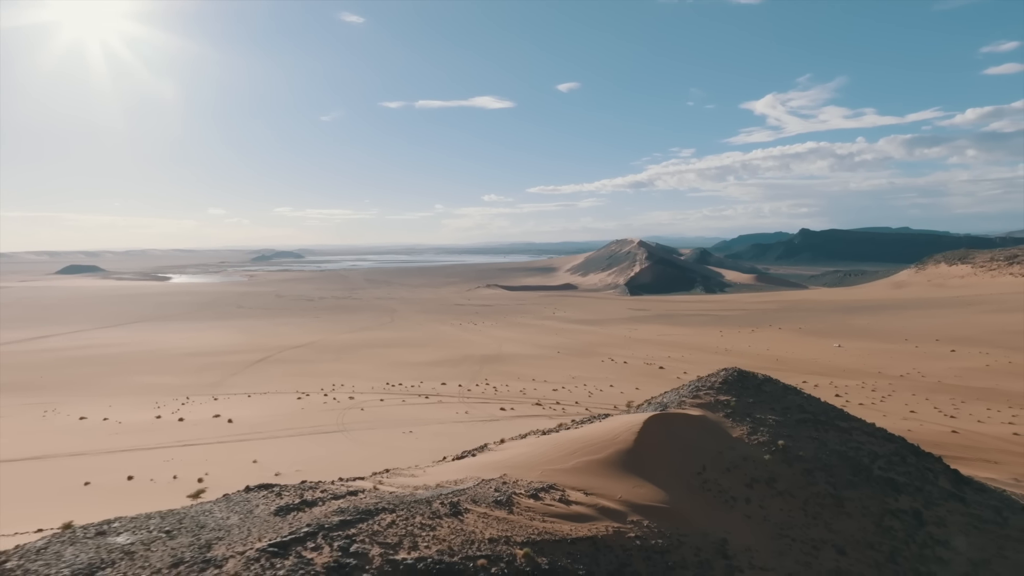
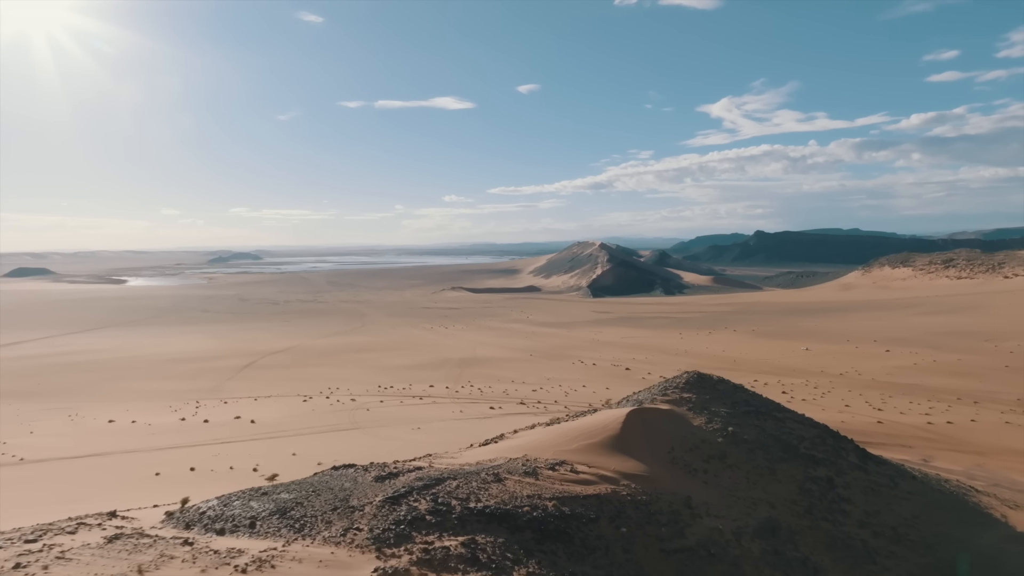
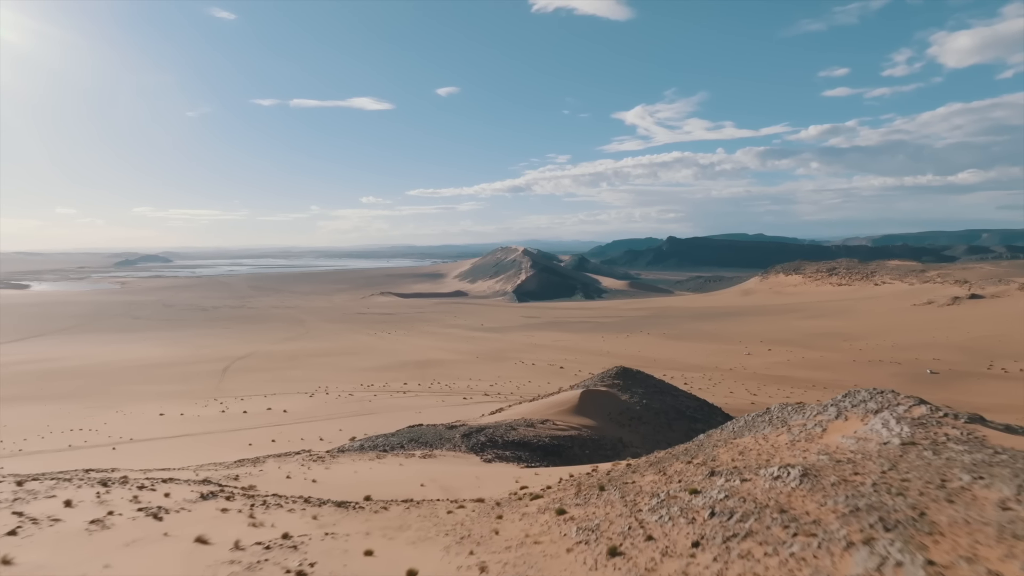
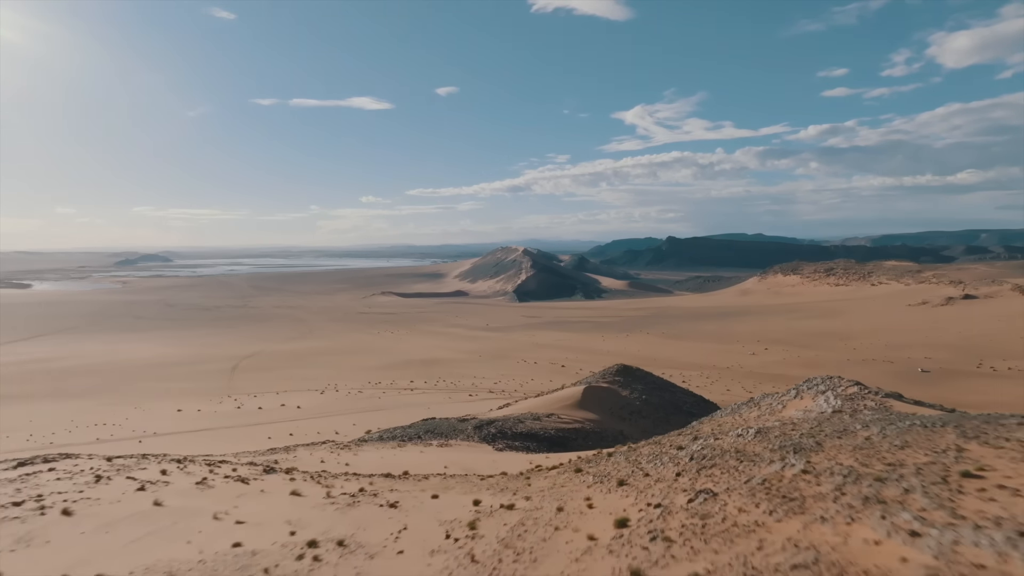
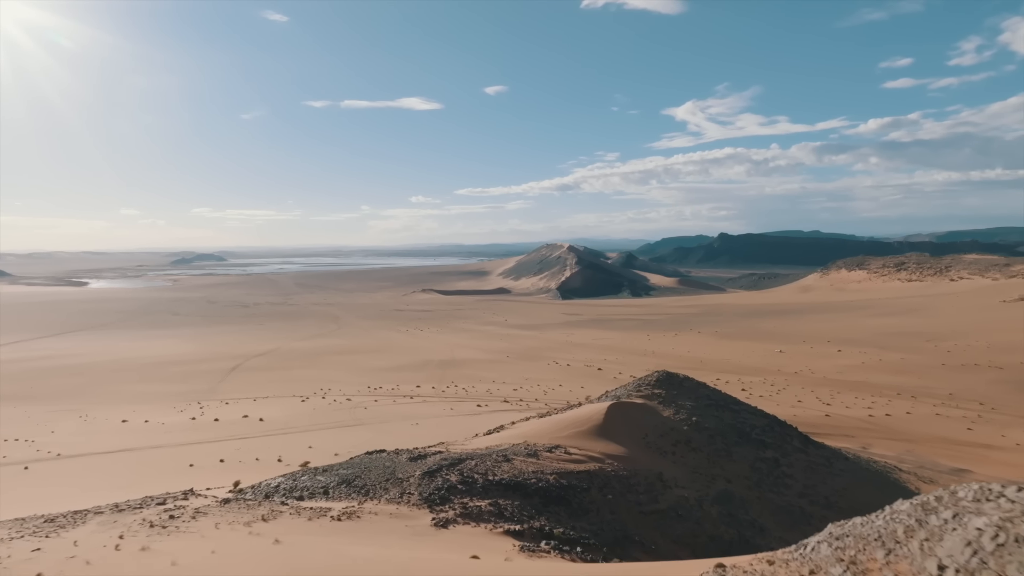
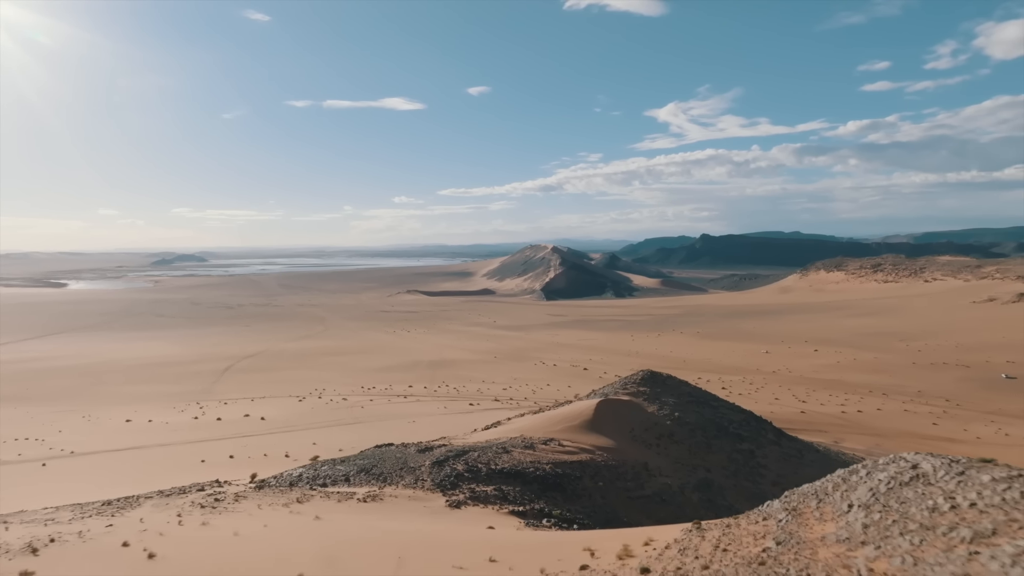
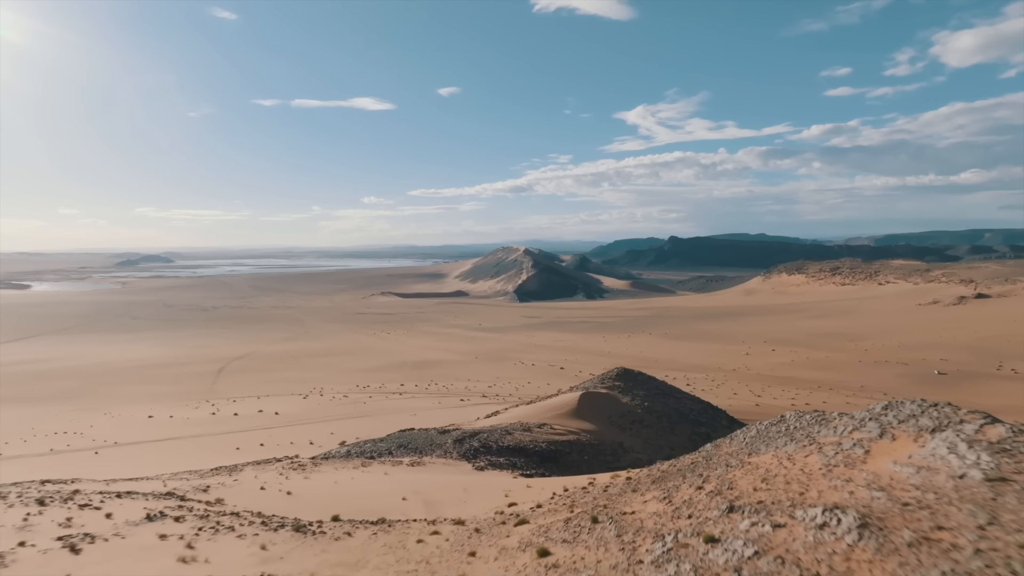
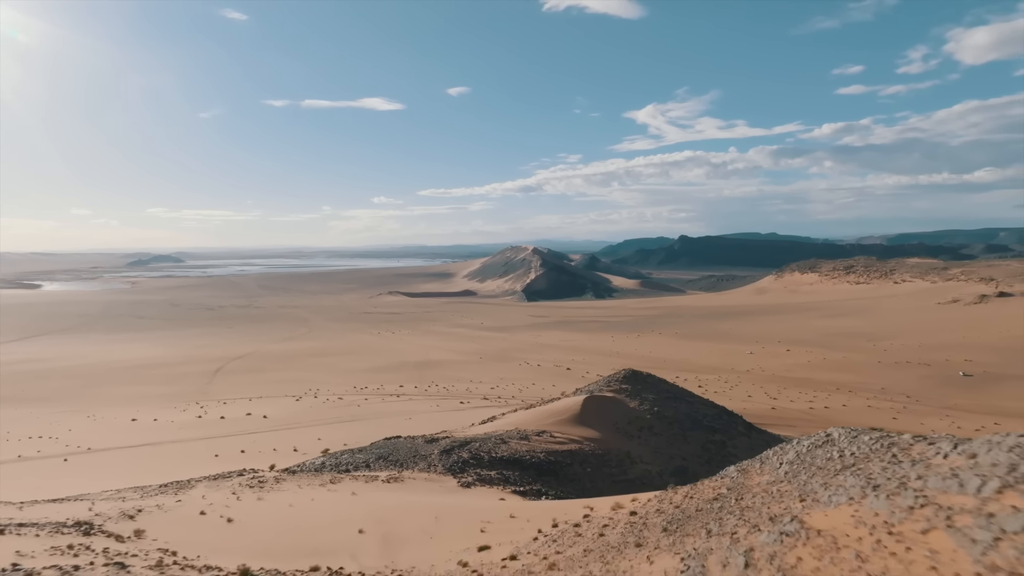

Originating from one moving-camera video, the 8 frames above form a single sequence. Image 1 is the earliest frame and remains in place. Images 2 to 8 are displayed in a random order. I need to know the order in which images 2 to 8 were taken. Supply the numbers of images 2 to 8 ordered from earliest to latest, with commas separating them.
2, 5, 6, 8, 7, 3, 4
